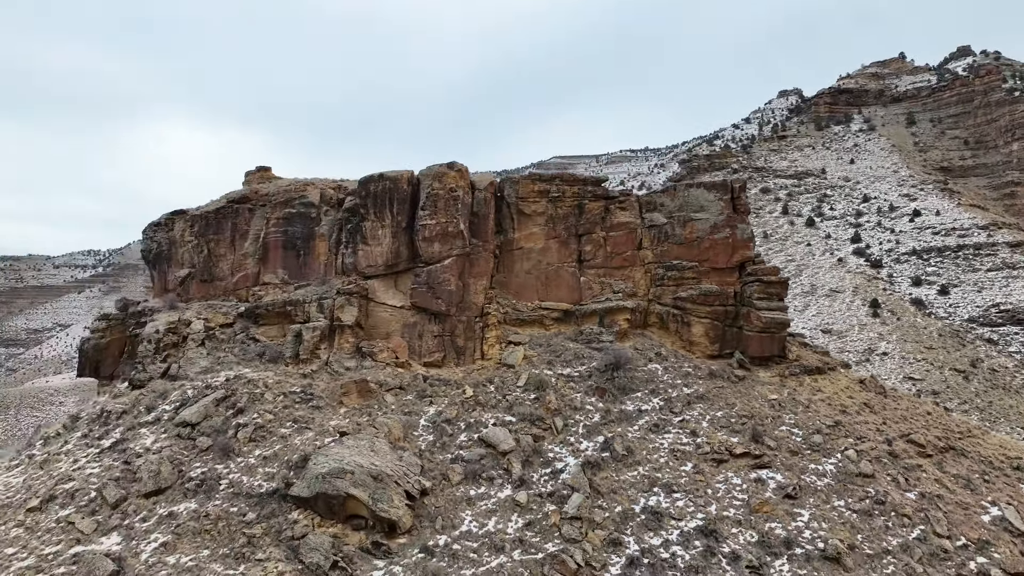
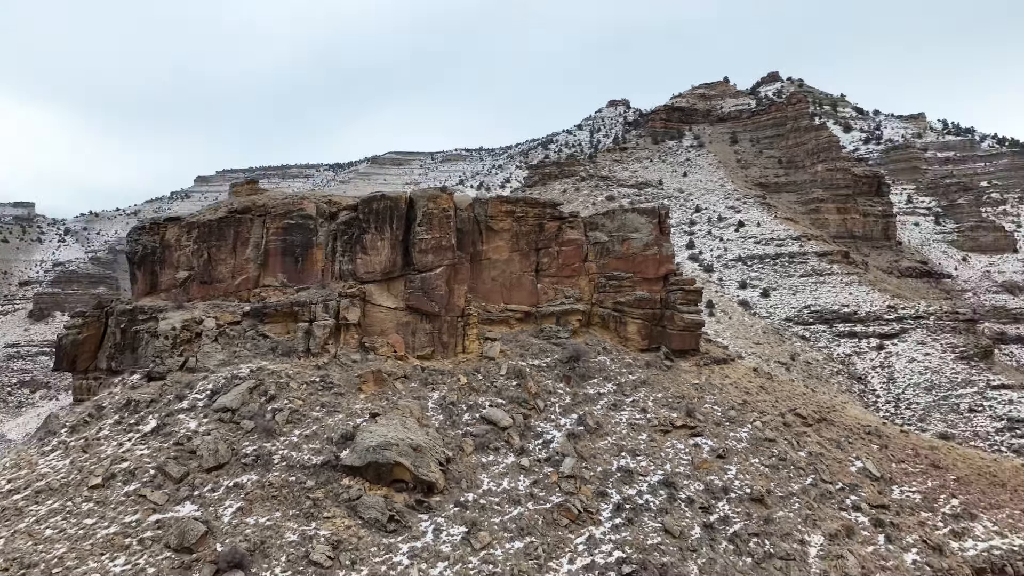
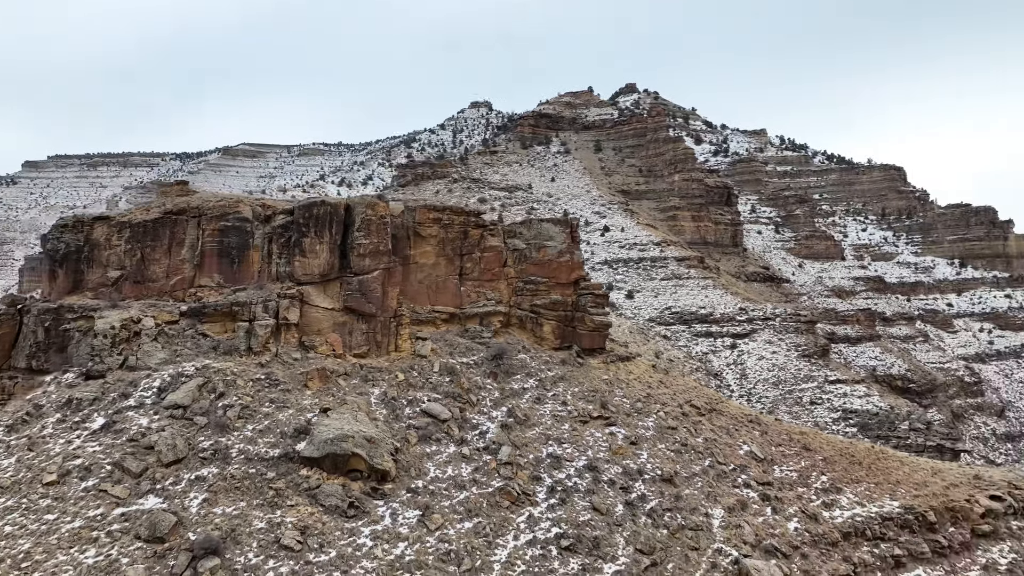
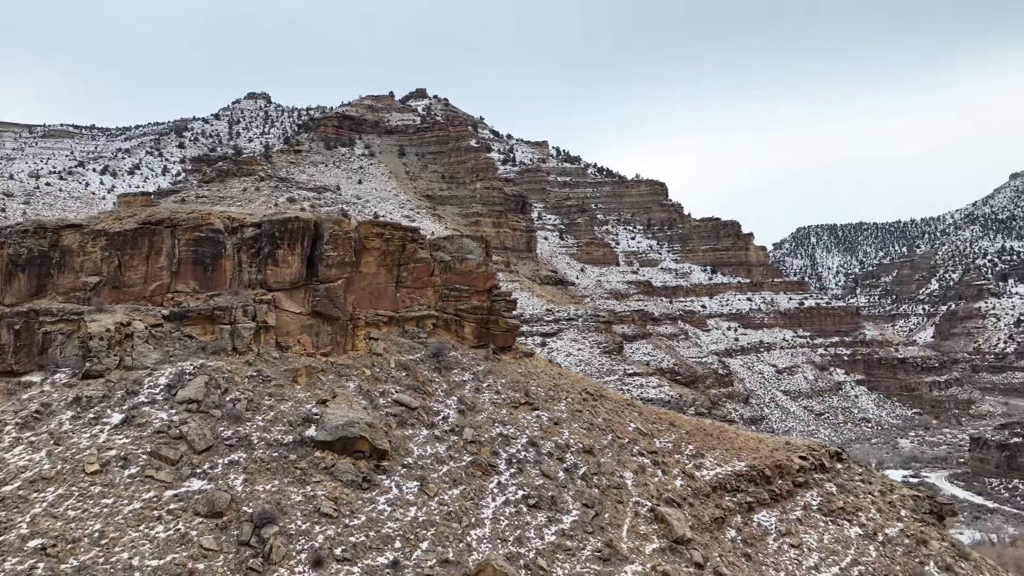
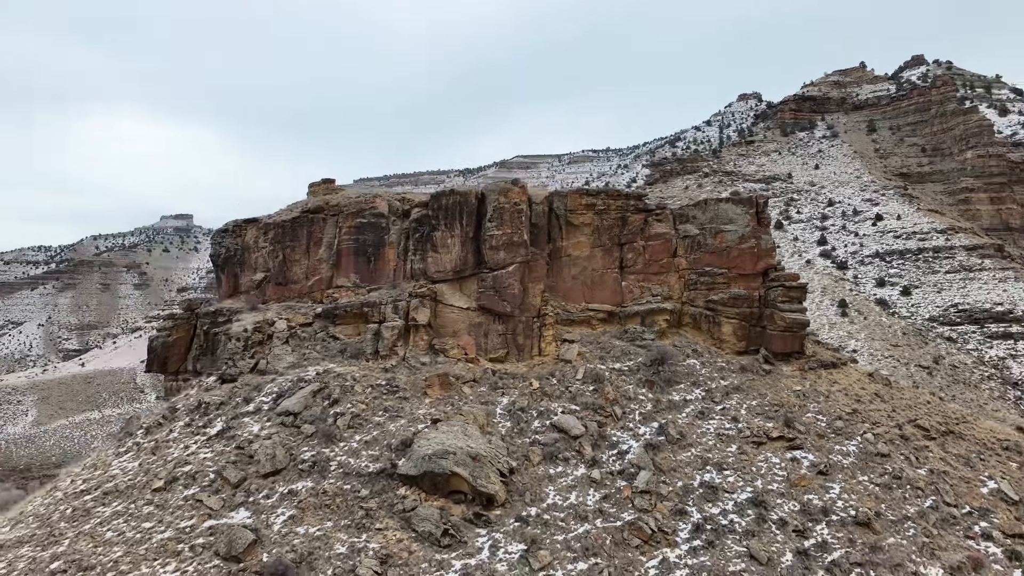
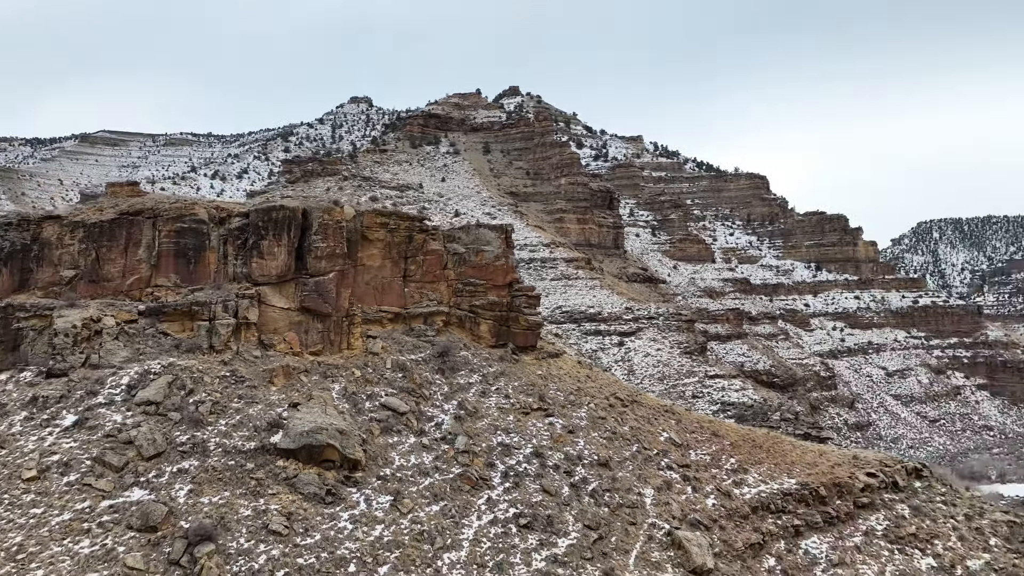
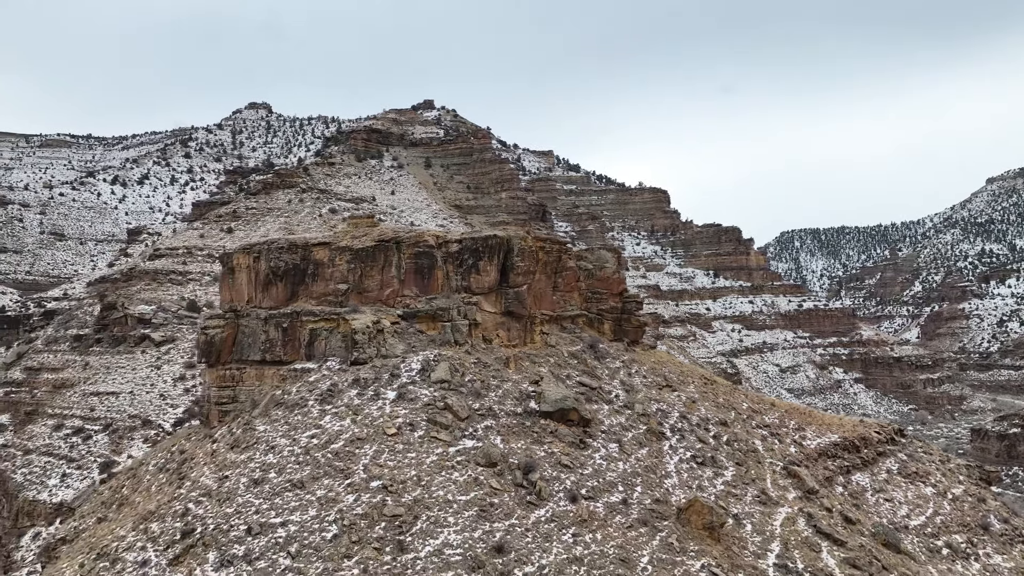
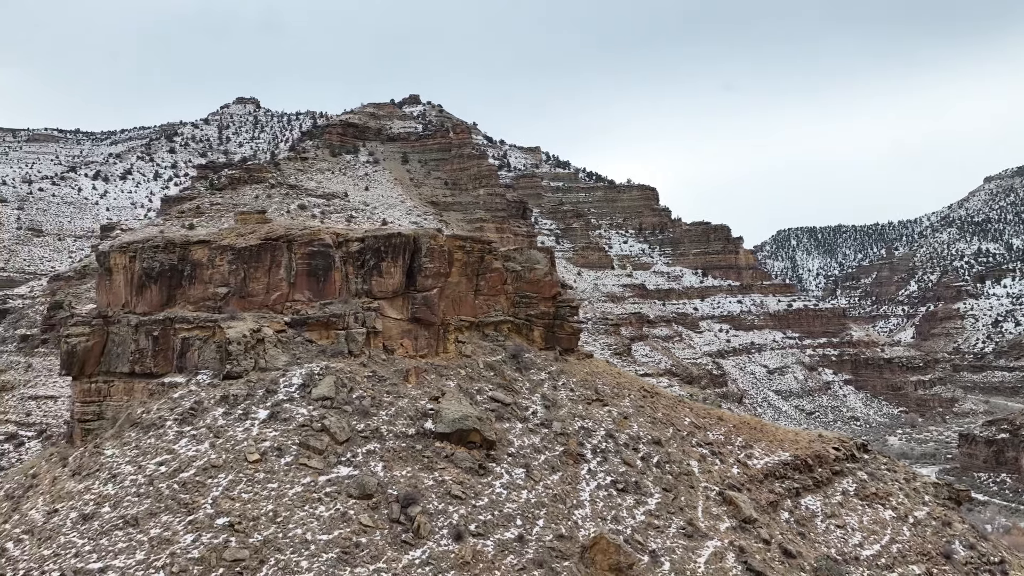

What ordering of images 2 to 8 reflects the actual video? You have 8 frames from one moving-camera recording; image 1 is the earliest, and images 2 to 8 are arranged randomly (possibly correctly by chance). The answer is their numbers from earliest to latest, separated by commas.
5, 2, 3, 6, 4, 8, 7
